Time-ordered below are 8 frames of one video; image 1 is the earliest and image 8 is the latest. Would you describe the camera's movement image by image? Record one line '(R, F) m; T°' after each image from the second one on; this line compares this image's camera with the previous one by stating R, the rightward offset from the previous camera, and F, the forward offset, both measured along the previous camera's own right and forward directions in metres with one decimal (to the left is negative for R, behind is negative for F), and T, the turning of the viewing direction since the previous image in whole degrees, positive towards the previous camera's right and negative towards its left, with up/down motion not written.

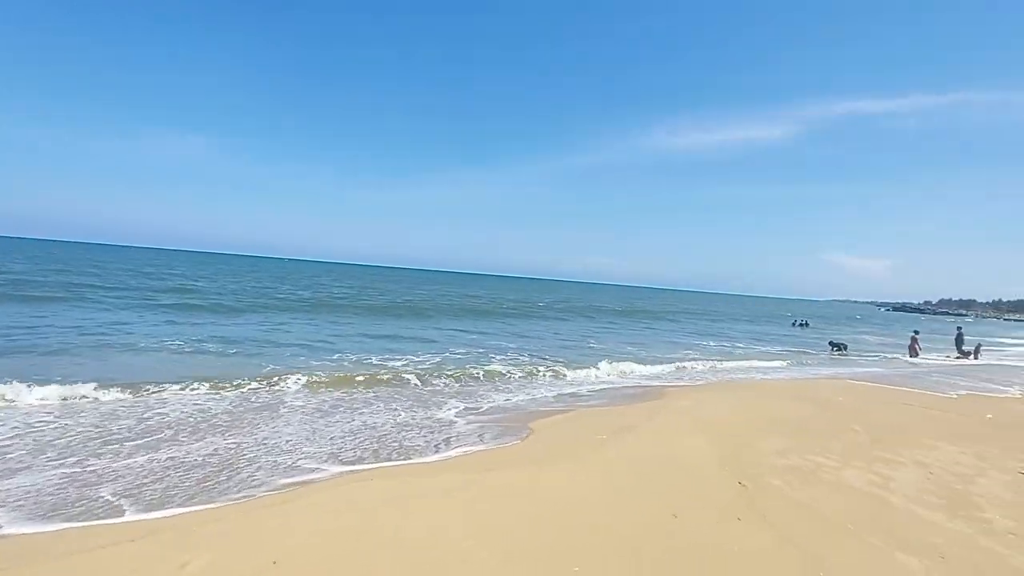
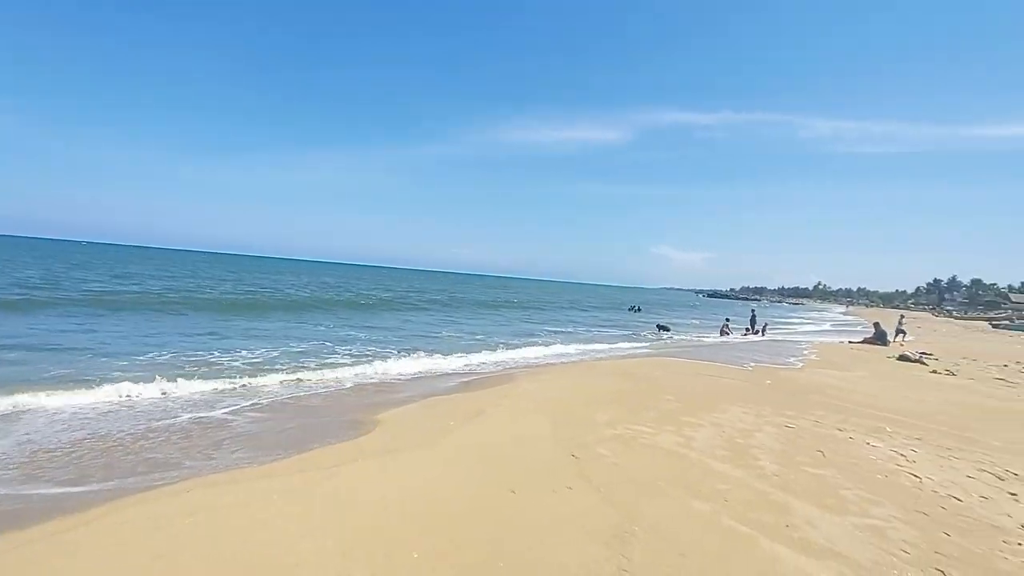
(+0.2, 0.0) m; +16°
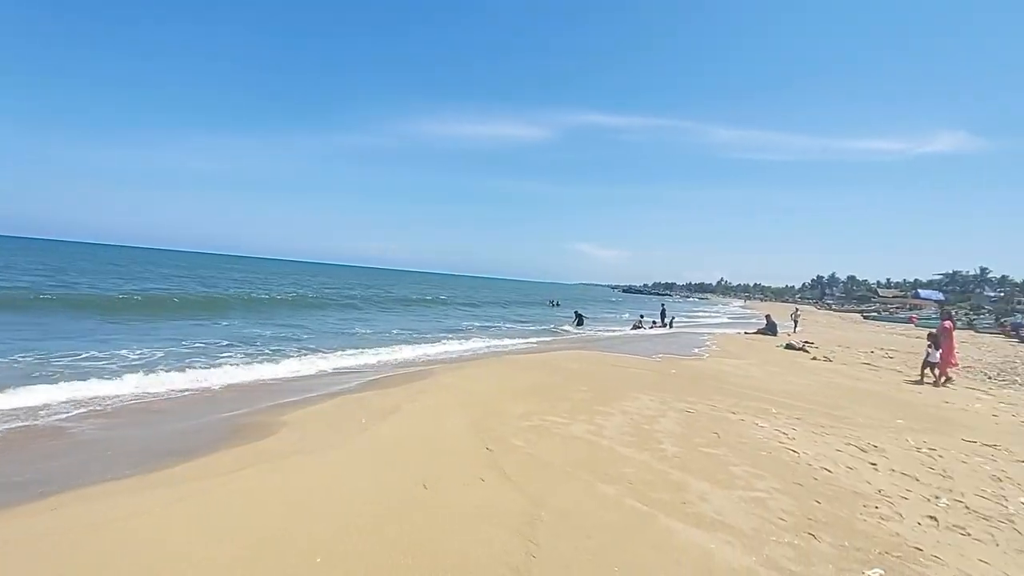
(+0.1, 0.0) m; +9°
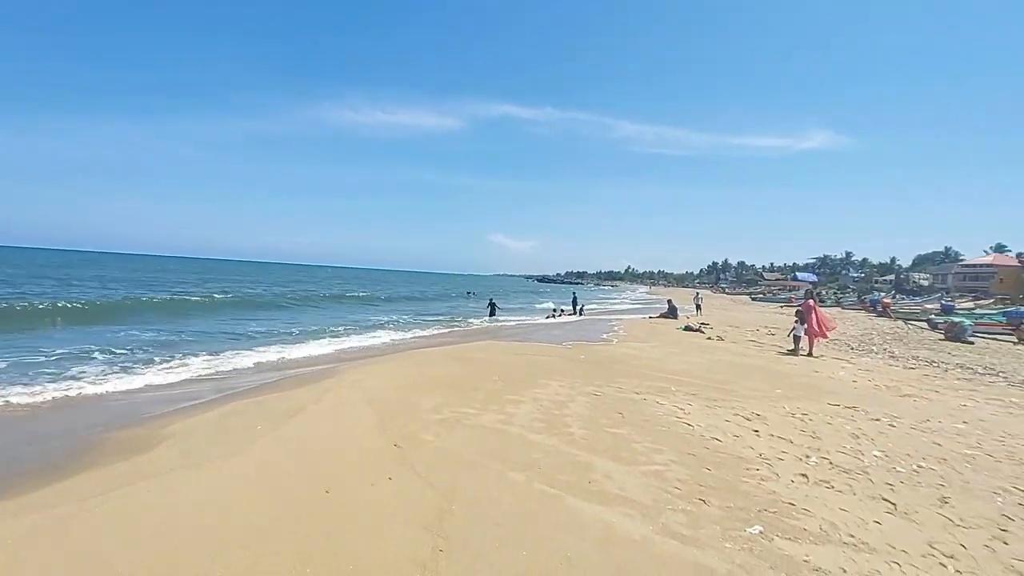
(+0.1, 0.0) m; +9°
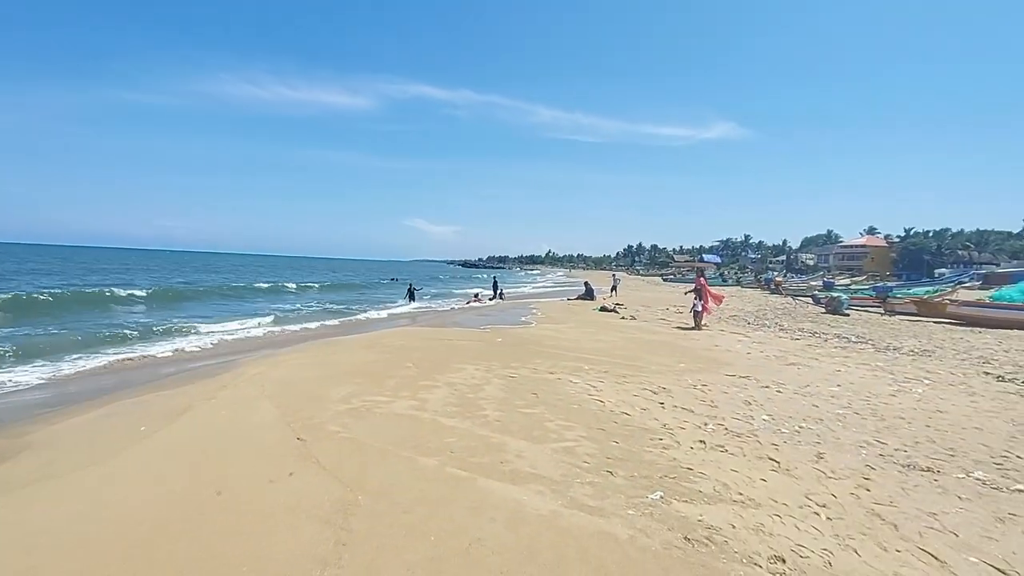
(+0.2, +0.1) m; +9°
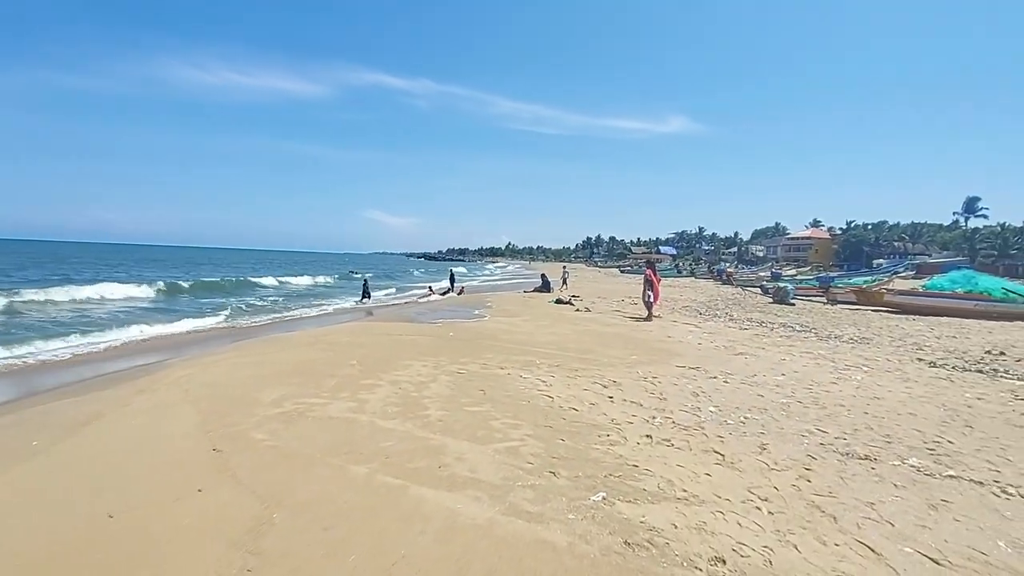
(+0.2, +0.3) m; +4°
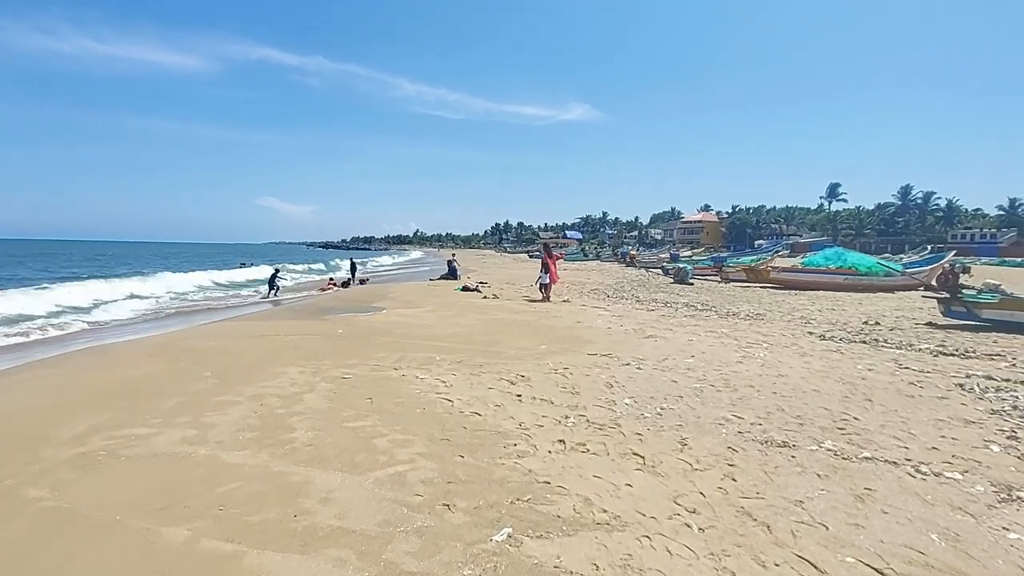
(+0.3, +1.1) m; +10°
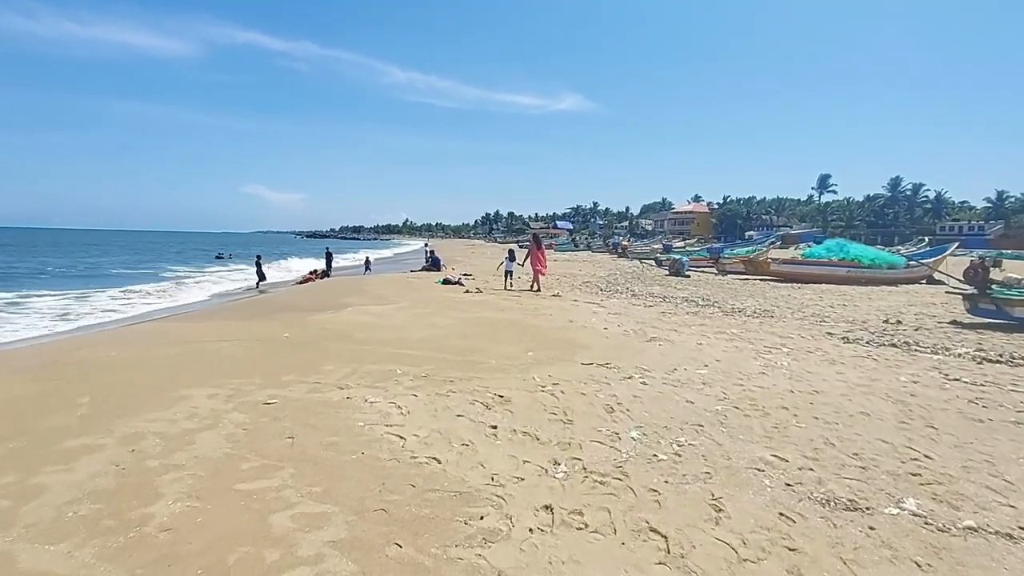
(+0.2, +1.8) m; +1°
